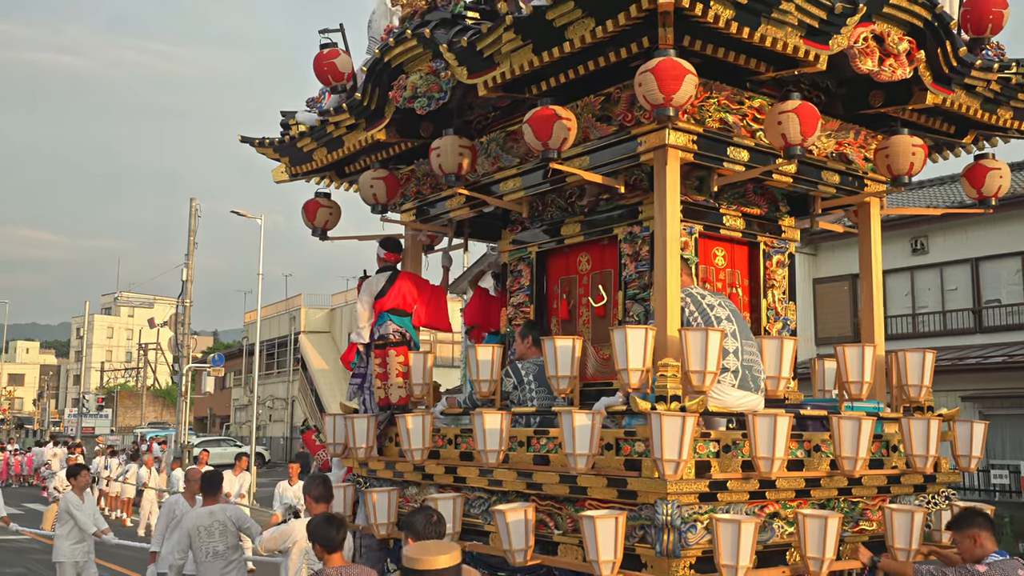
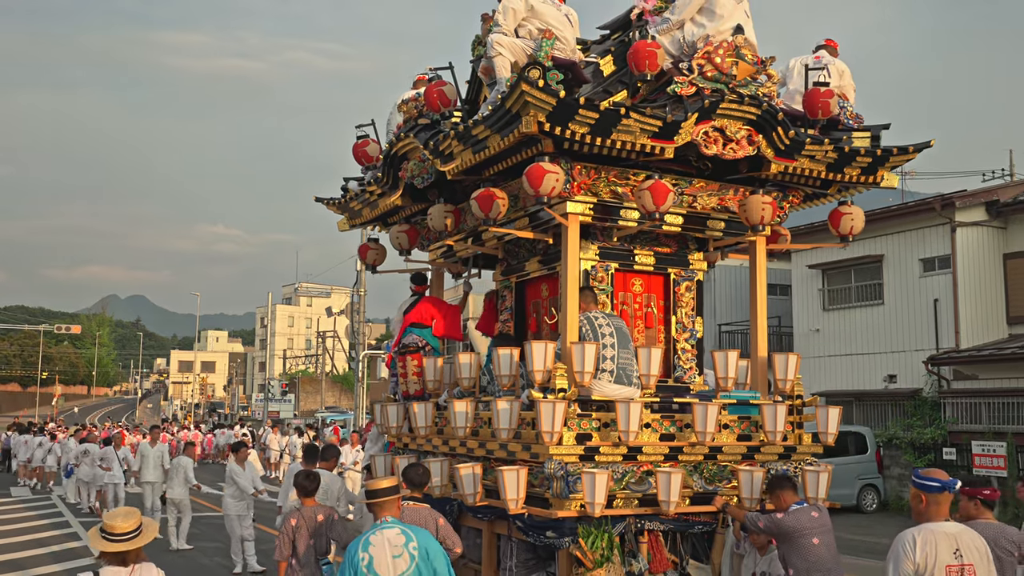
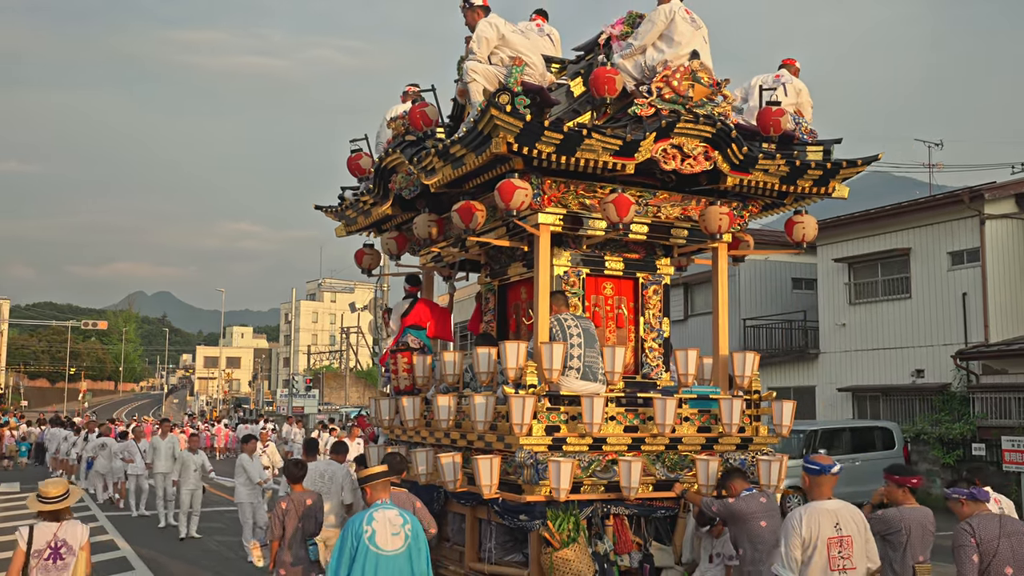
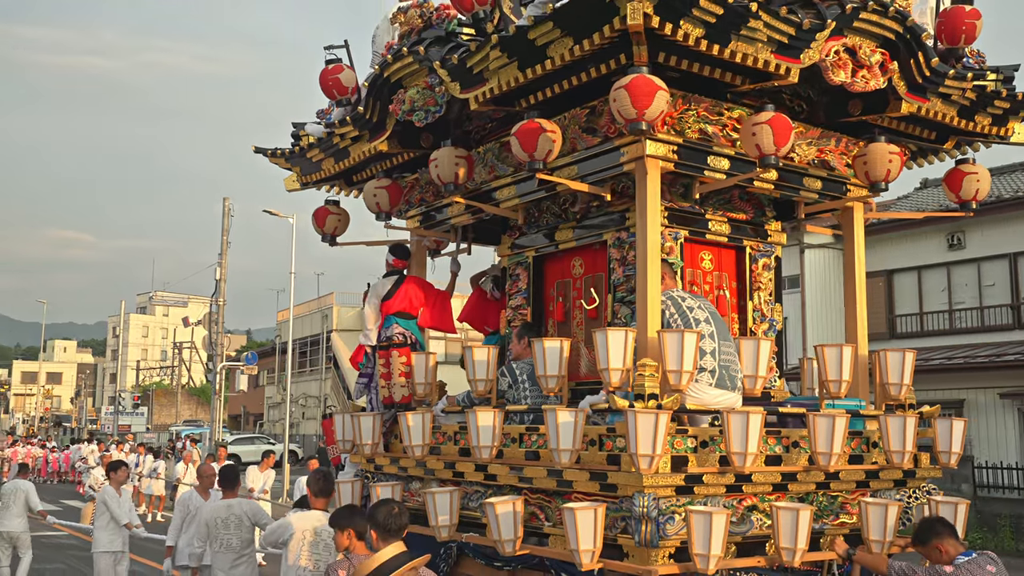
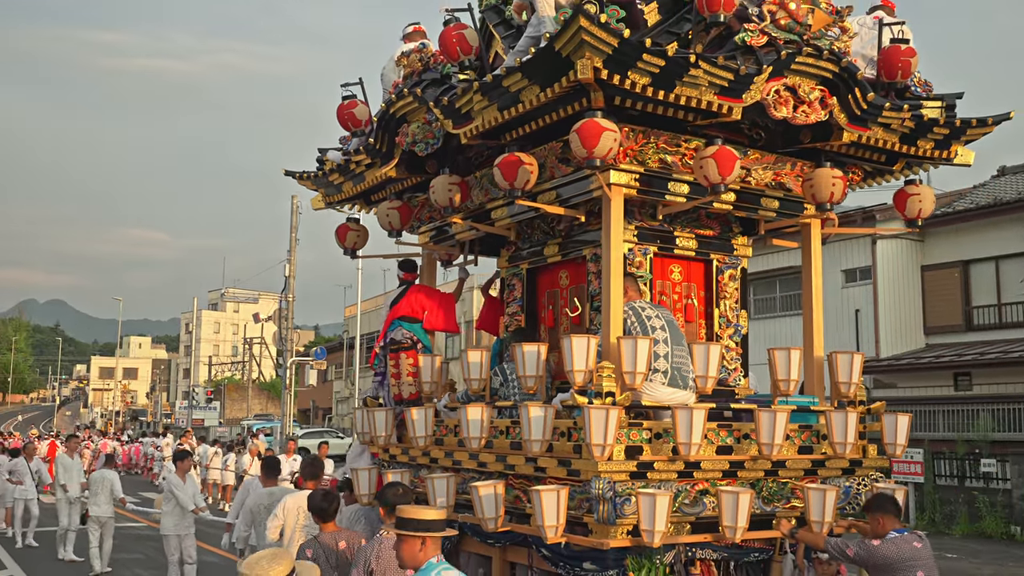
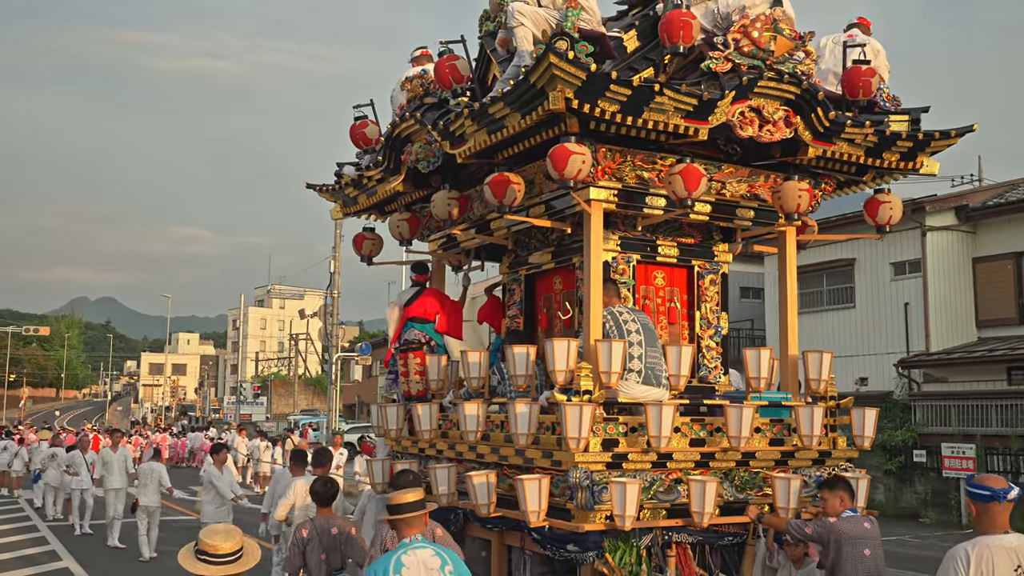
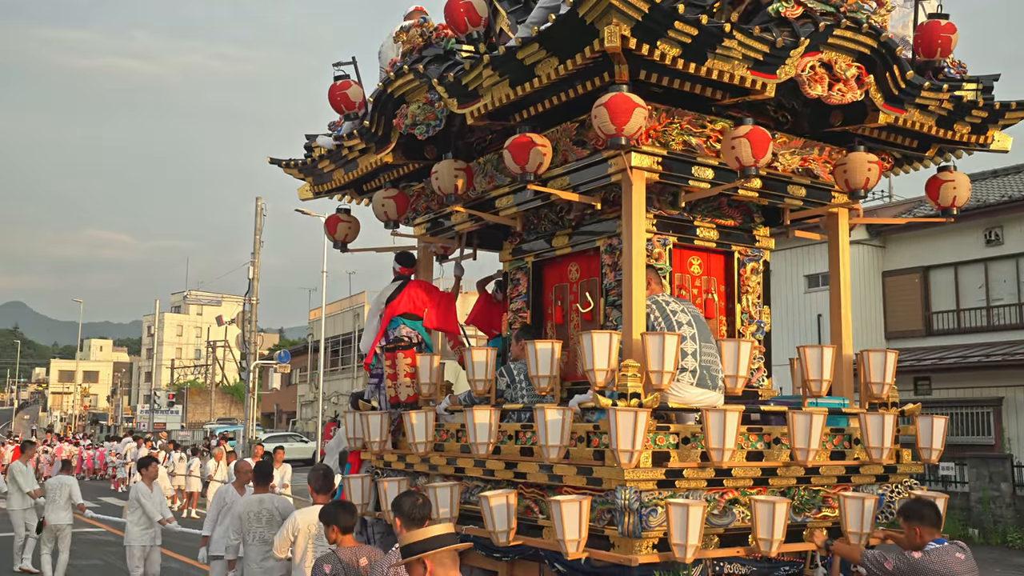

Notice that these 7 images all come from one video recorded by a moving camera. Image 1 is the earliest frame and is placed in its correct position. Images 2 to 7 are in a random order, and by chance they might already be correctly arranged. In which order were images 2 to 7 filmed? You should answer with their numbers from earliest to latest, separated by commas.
4, 7, 5, 6, 2, 3
